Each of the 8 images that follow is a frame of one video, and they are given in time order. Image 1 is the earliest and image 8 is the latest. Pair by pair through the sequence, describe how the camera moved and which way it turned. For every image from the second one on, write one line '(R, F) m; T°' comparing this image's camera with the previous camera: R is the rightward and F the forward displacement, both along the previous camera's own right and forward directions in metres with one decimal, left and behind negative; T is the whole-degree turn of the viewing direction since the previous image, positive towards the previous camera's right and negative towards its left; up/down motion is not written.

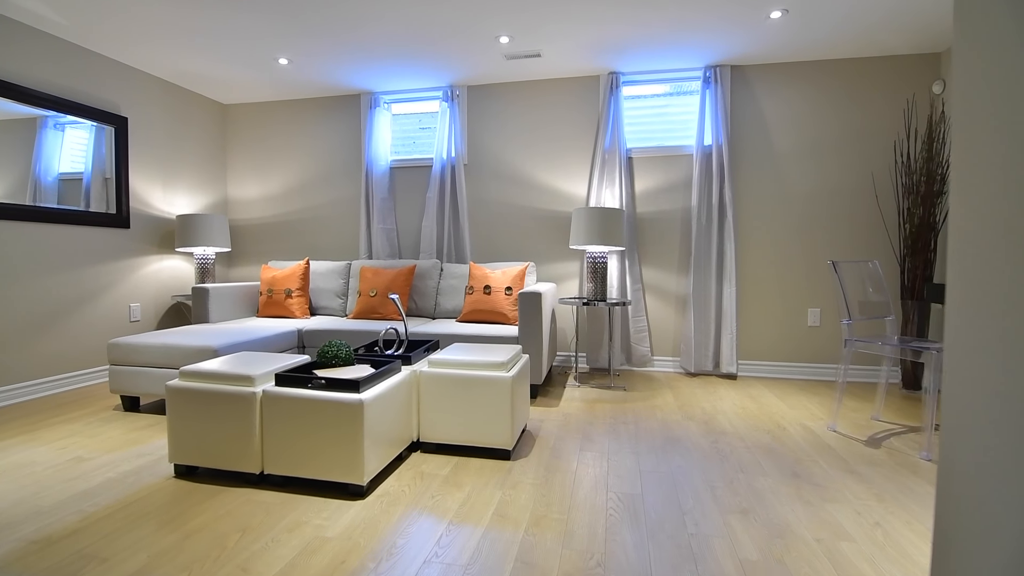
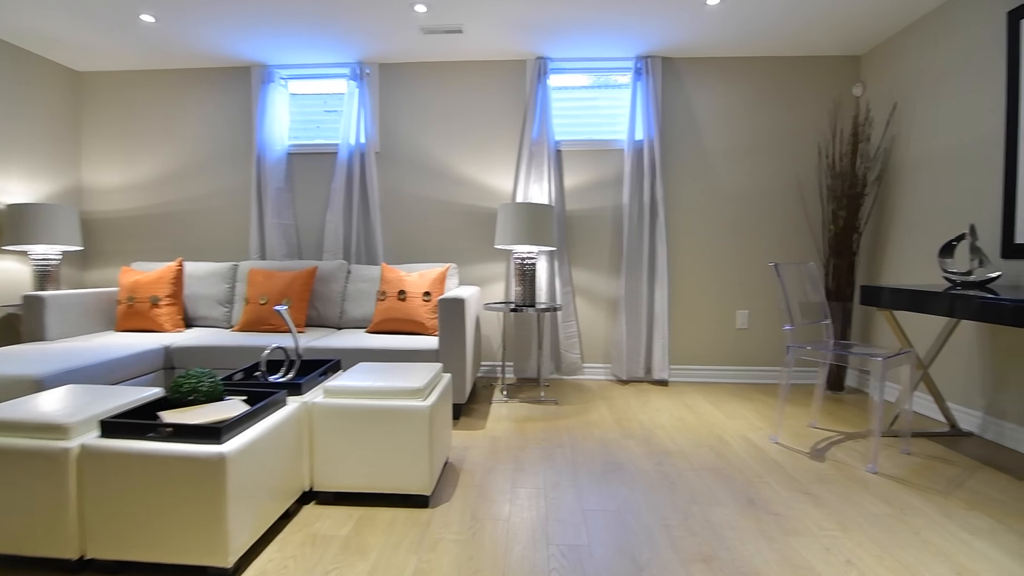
(0.0, +0.4) m; +9°
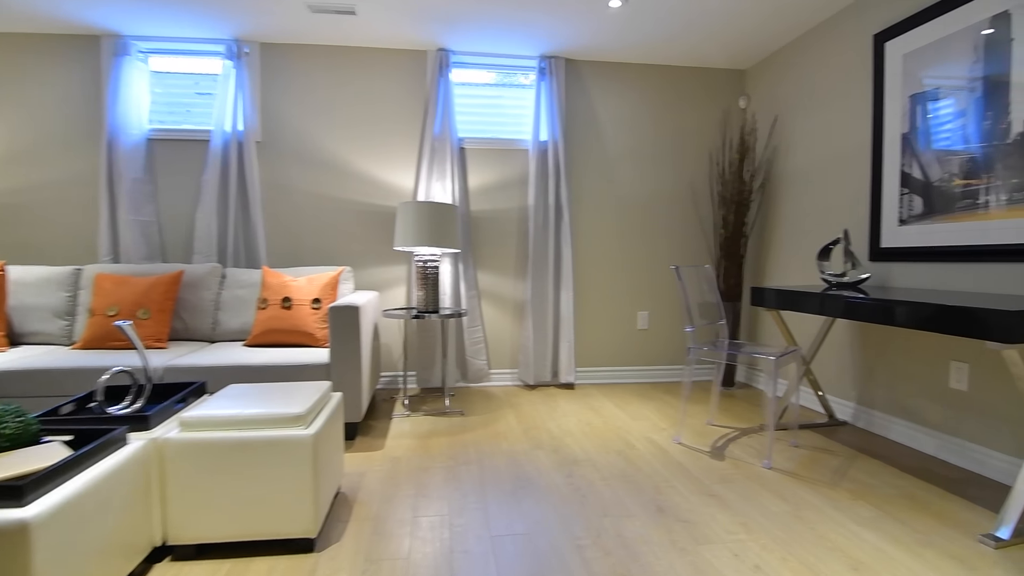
(0.0, +0.2) m; +10°
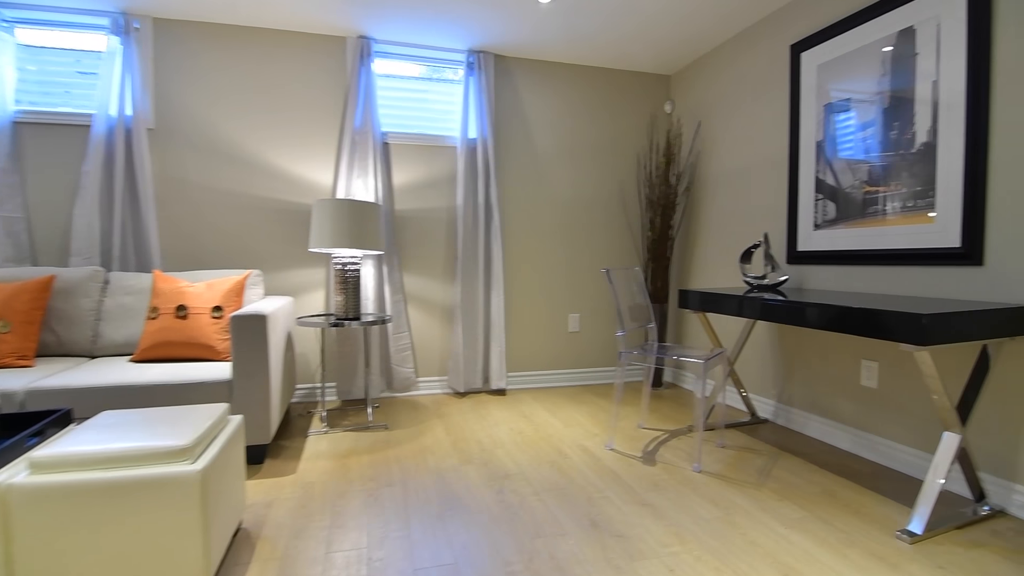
(0.0, +0.1) m; +8°
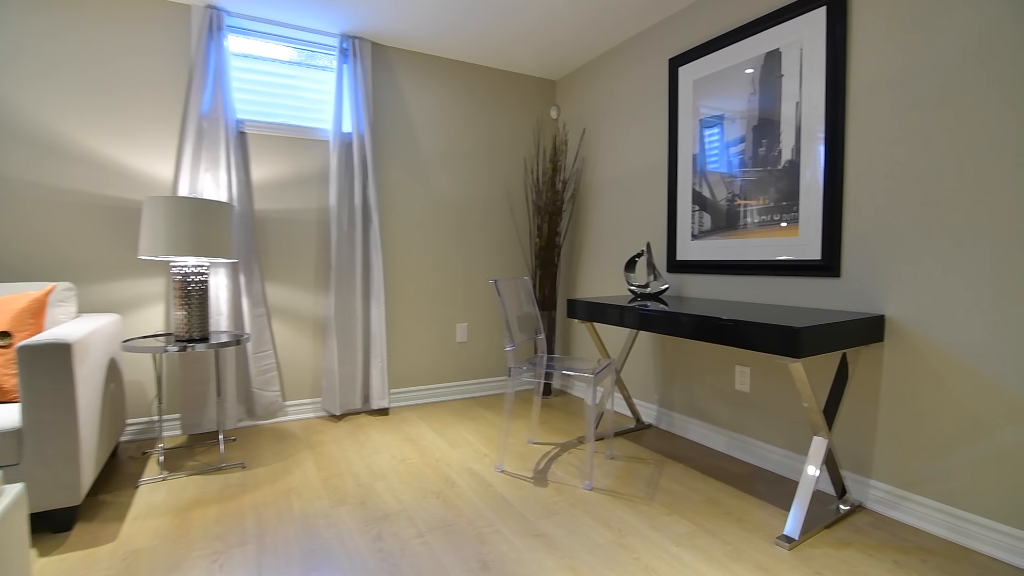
(0.0, +0.2) m; +12°
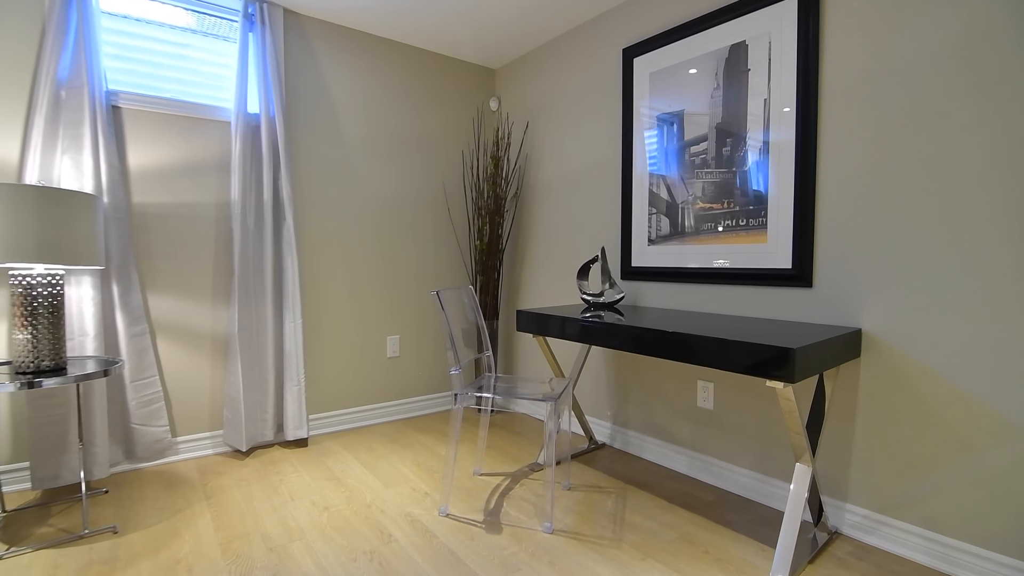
(-0.1, +0.3) m; +8°
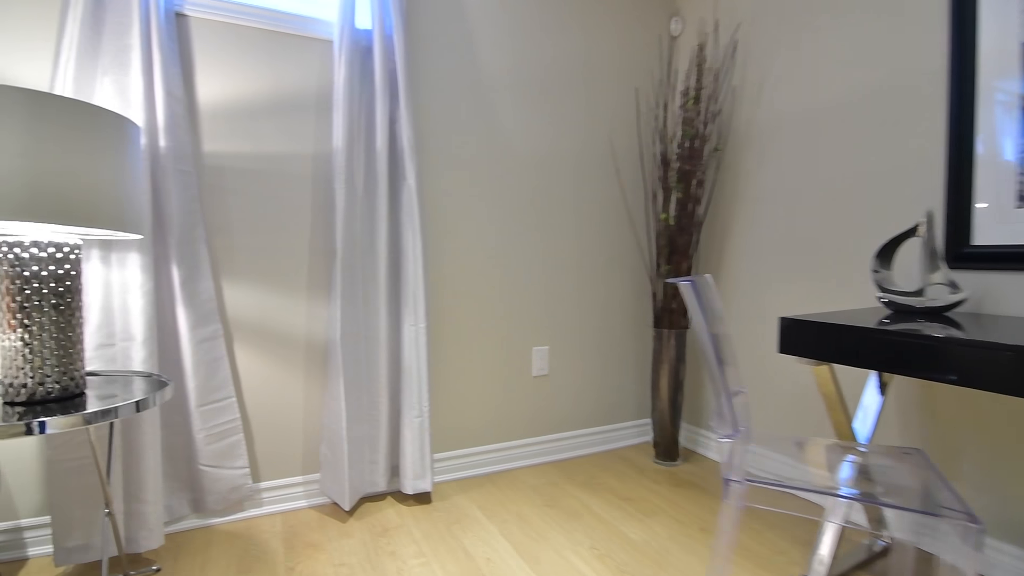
(-0.4, +0.8) m; -10°
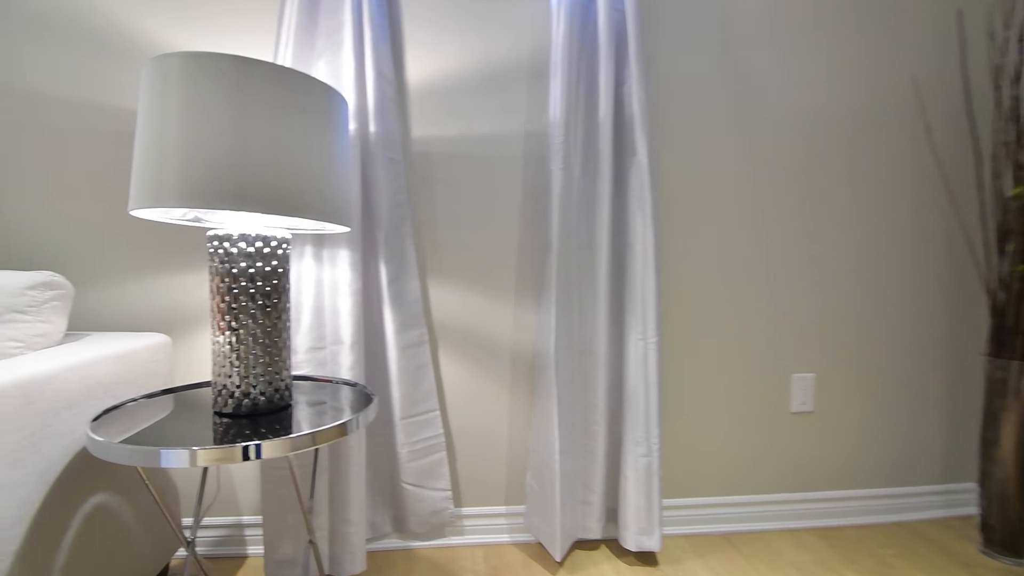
(-0.2, +0.3) m; -20°
